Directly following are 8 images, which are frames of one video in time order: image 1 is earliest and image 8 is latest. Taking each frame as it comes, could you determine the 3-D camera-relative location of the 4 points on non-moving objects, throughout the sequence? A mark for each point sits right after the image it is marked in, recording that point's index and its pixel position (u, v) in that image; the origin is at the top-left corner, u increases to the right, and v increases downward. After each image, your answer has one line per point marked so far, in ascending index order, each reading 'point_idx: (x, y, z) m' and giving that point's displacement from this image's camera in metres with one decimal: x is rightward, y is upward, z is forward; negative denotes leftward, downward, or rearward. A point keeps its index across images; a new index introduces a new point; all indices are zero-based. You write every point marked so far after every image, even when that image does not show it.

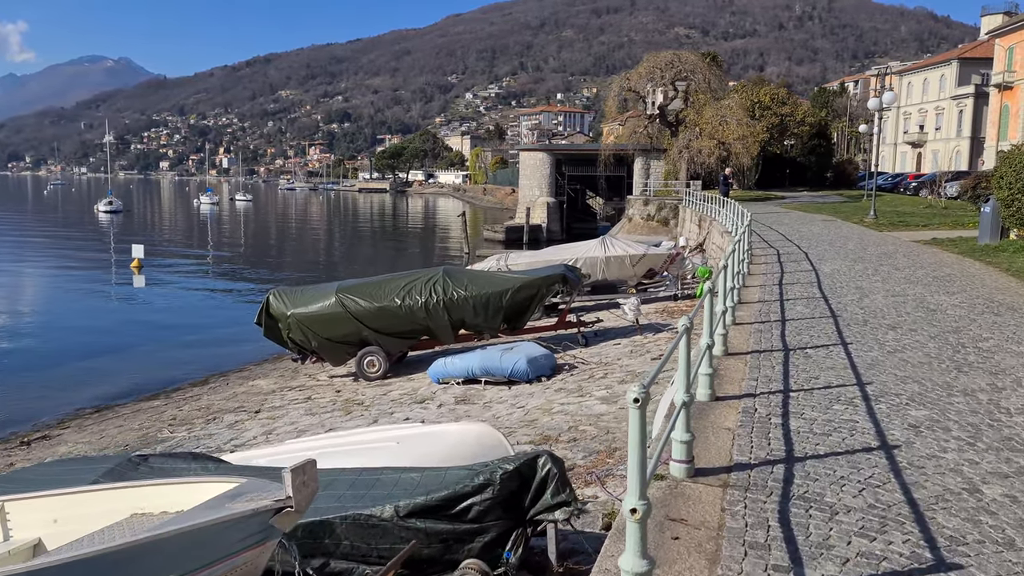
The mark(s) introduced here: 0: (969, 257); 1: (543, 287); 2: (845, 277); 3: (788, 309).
0: (+10.0, +0.7, +18.3) m
1: (+0.6, 0.0, +17.2) m
2: (+6.0, +0.2, +15.2) m
3: (+3.8, -0.3, +11.6) m
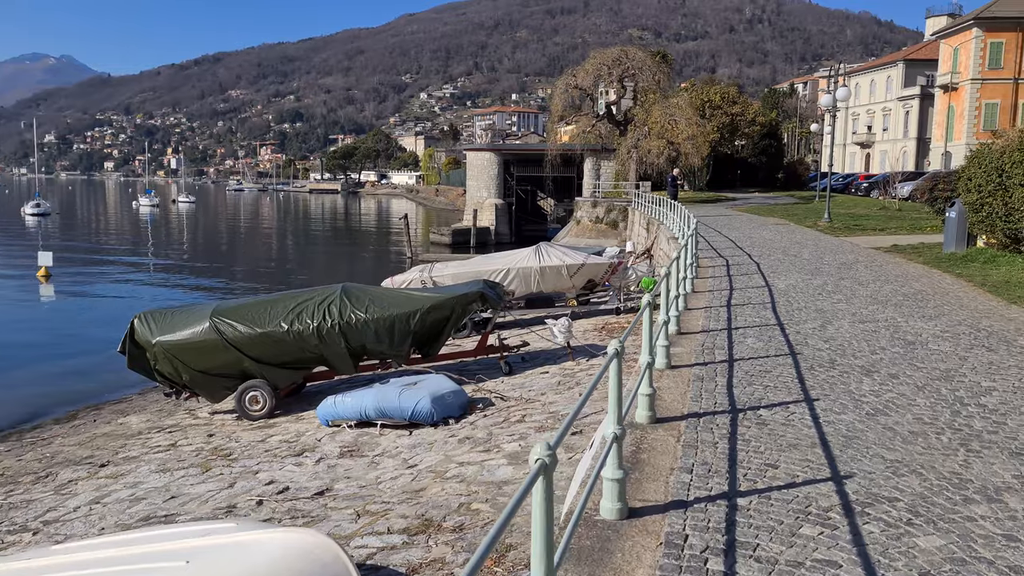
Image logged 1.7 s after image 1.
0: (+8.3, +0.4, +16.5) m
1: (-1.0, -0.3, +14.9) m
2: (+4.6, -0.1, +13.1) m
3: (+2.5, -0.7, +9.4) m
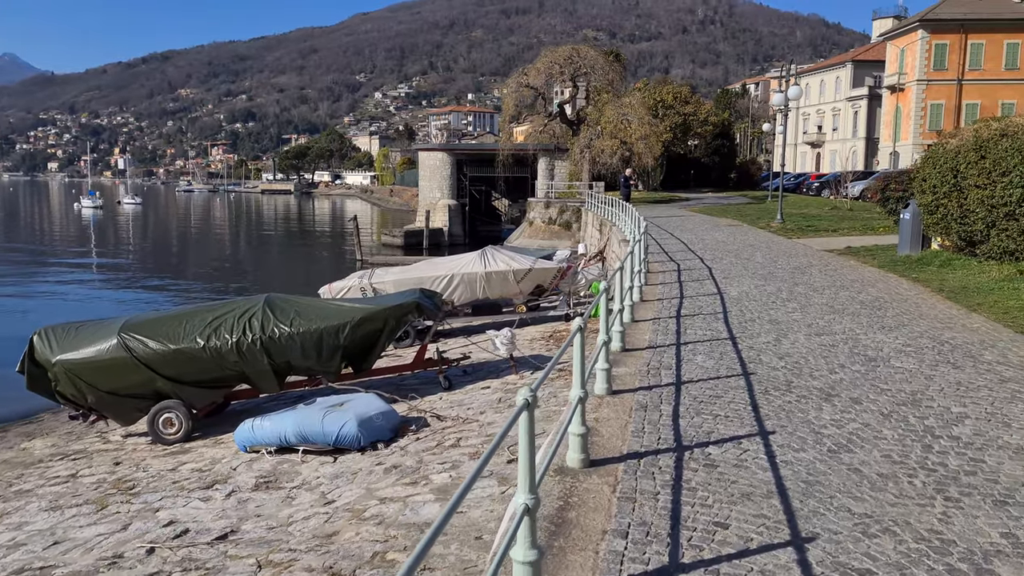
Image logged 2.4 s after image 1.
0: (+7.2, +0.3, +15.9) m
1: (-2.0, -0.5, +13.9) m
2: (+3.6, -0.2, +12.4) m
3: (+1.8, -0.8, +8.6) m
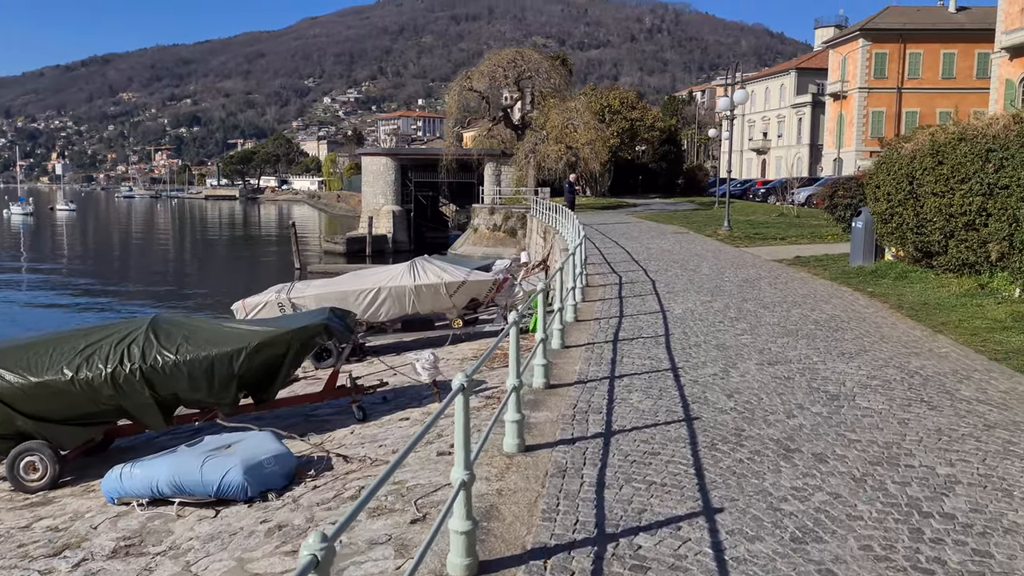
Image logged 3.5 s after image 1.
0: (+5.9, +0.1, +14.9) m
1: (-3.2, -0.8, +12.3) m
2: (+2.5, -0.5, +11.1) m
3: (+0.9, -1.0, +7.2) m
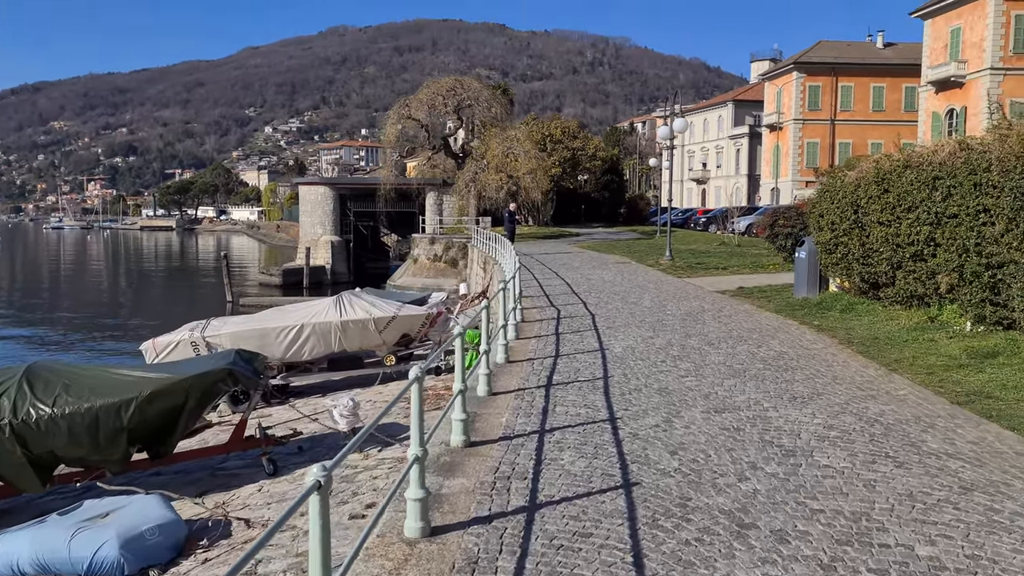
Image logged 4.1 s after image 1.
0: (+4.7, -0.5, +14.2) m
1: (-4.1, -1.3, +11.0) m
2: (+1.6, -1.0, +10.3) m
3: (+0.3, -1.4, +6.3) m
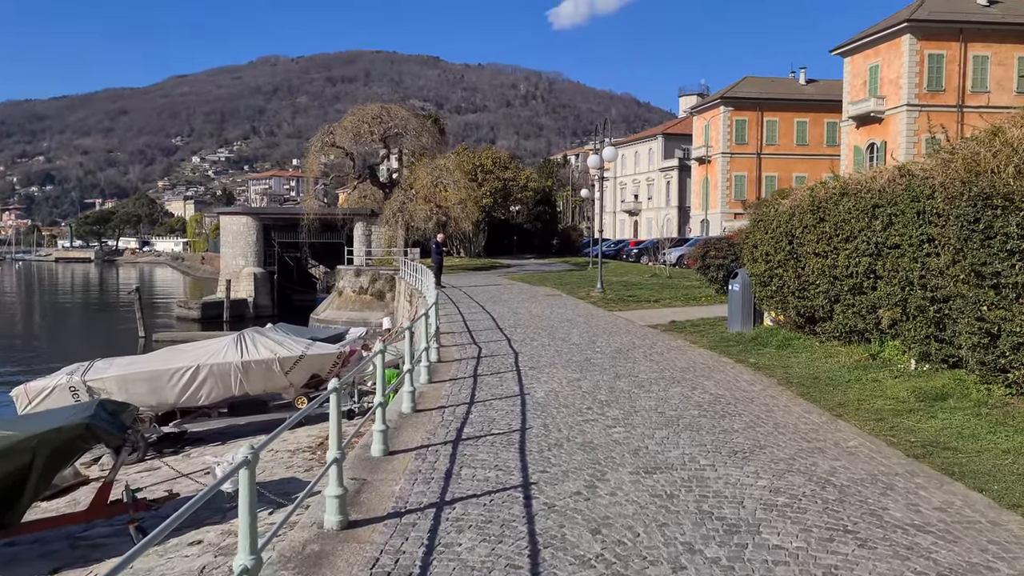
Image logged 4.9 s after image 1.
0: (+3.4, -1.1, +13.3) m
1: (-5.2, -1.8, +9.4) m
2: (+0.6, -1.4, +9.1) m
3: (-0.4, -1.6, +5.0) m
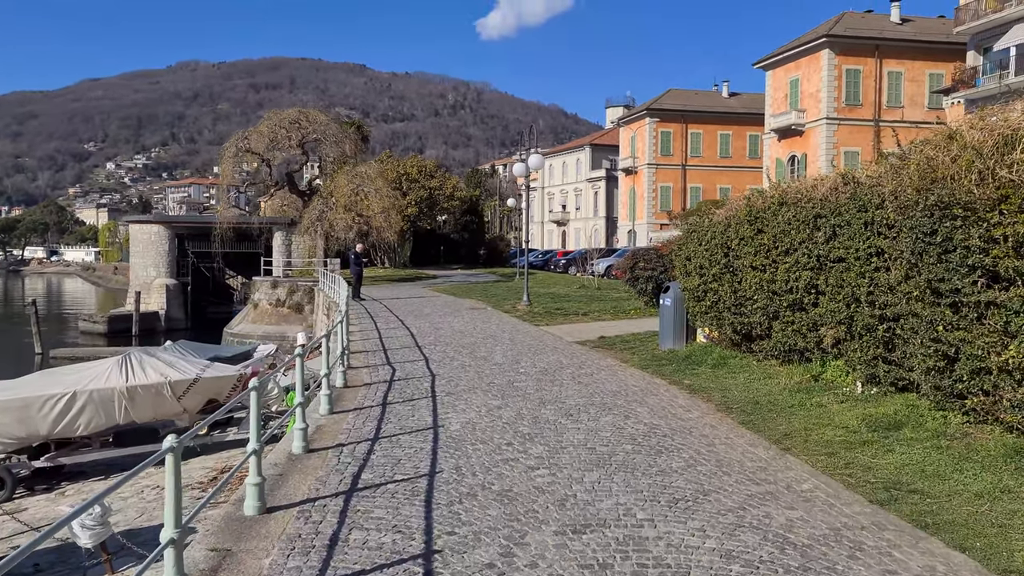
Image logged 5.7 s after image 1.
0: (+2.1, -1.3, +12.4) m
1: (-6.1, -2.0, +7.8) m
2: (-0.3, -1.6, +7.9) m
3: (-1.0, -1.8, +3.8) m
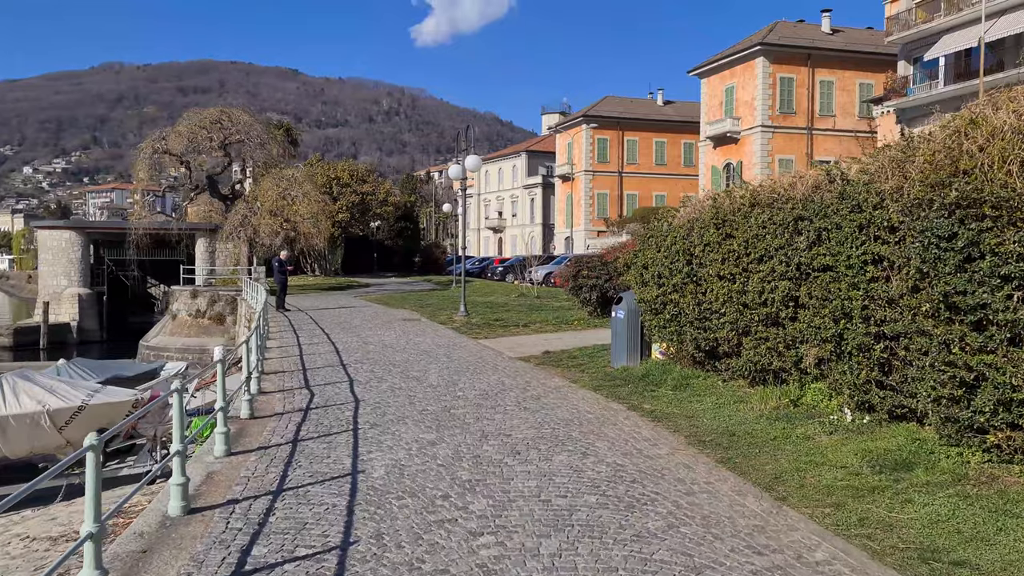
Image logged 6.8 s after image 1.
0: (+1.3, -1.5, +10.9) m
1: (-6.5, -2.2, +5.7) m
2: (-0.8, -1.7, +6.3) m
3: (-1.1, -1.9, +2.1) m
